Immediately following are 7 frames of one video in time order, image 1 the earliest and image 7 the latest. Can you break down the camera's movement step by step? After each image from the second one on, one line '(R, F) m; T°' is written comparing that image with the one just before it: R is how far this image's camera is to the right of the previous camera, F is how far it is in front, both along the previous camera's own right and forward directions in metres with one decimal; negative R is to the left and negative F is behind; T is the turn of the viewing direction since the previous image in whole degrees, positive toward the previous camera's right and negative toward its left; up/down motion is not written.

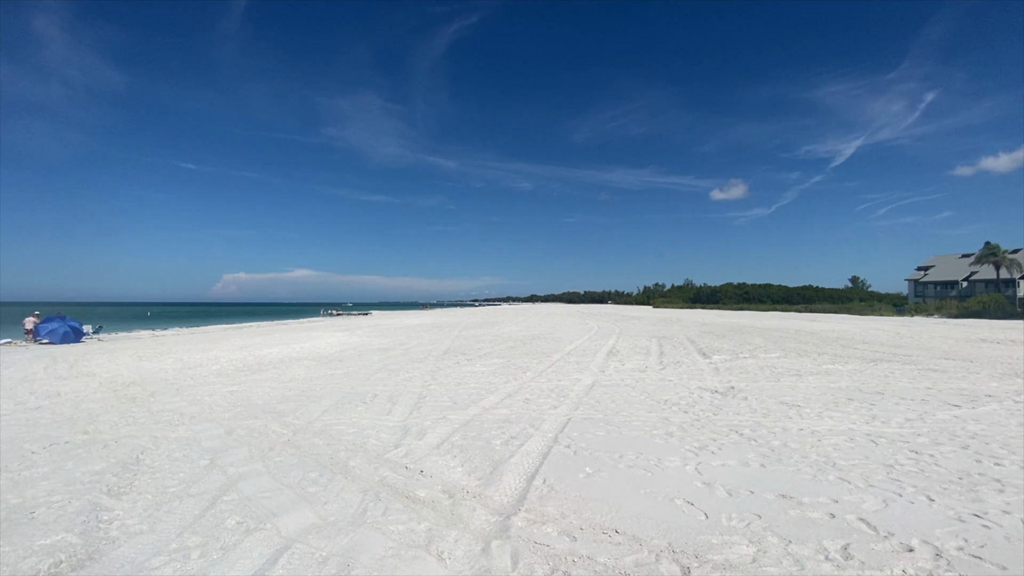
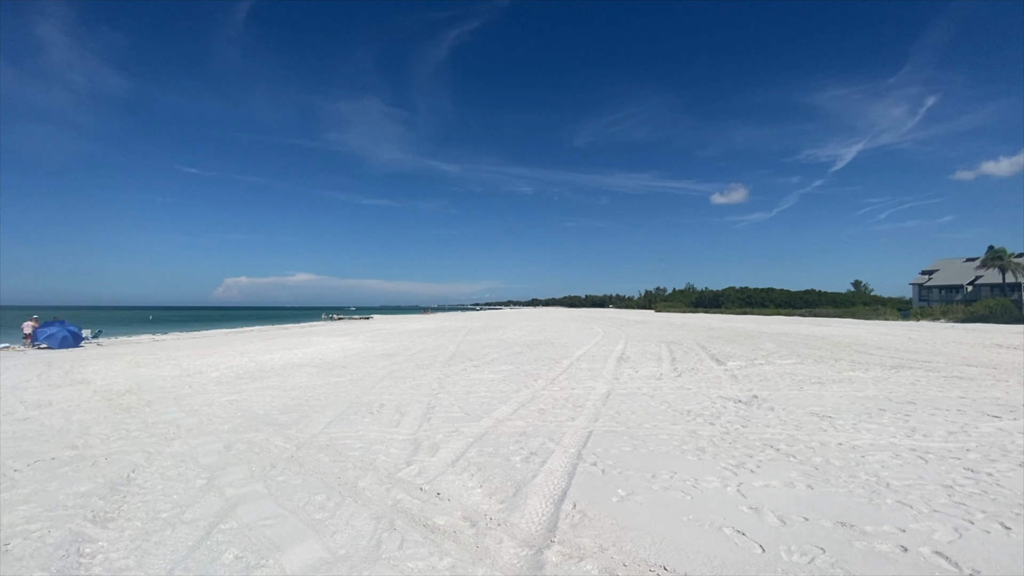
(-0.2, +0.4) m; 0°
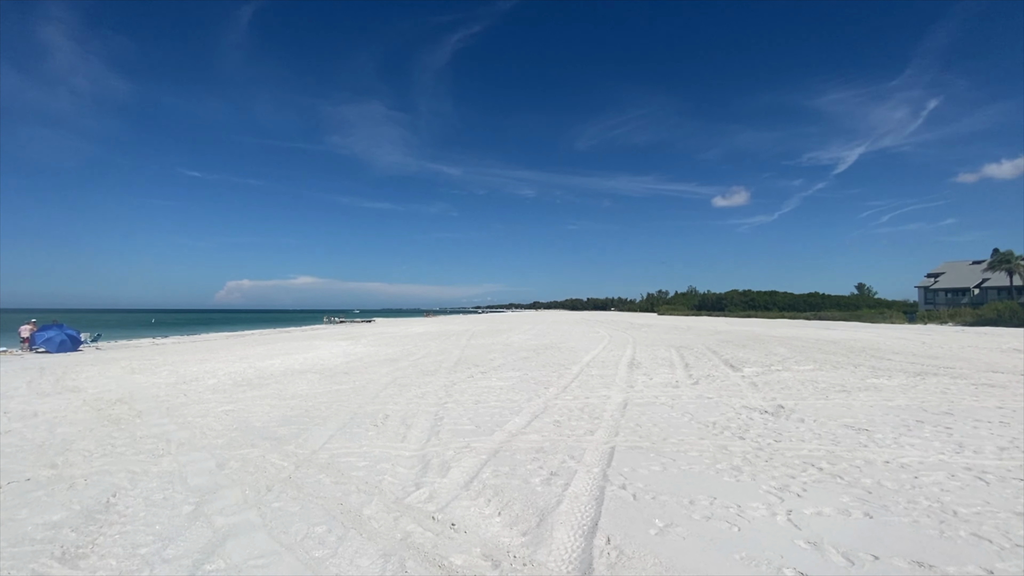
(-0.2, +0.5) m; 0°
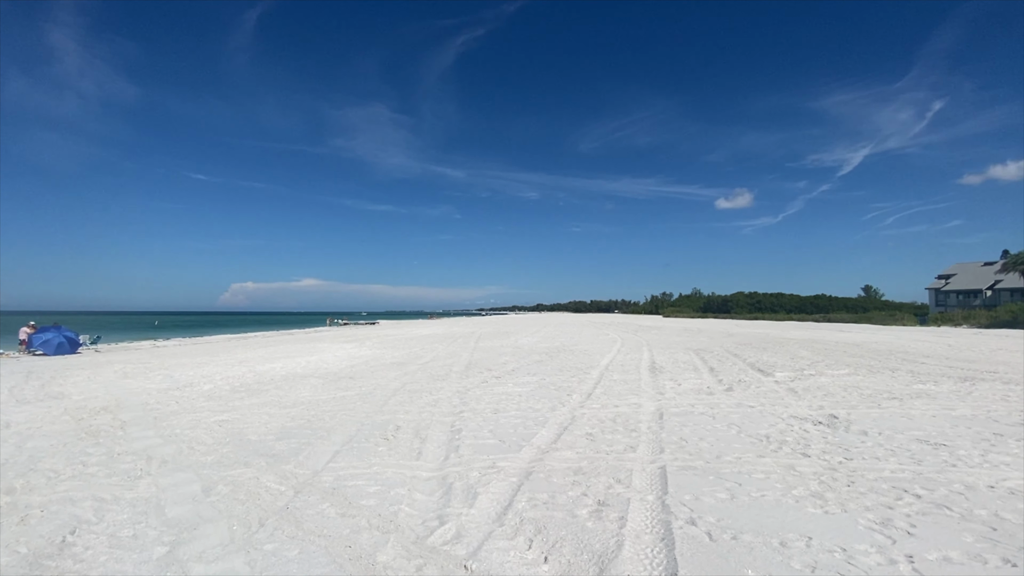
(-0.3, +0.9) m; 0°
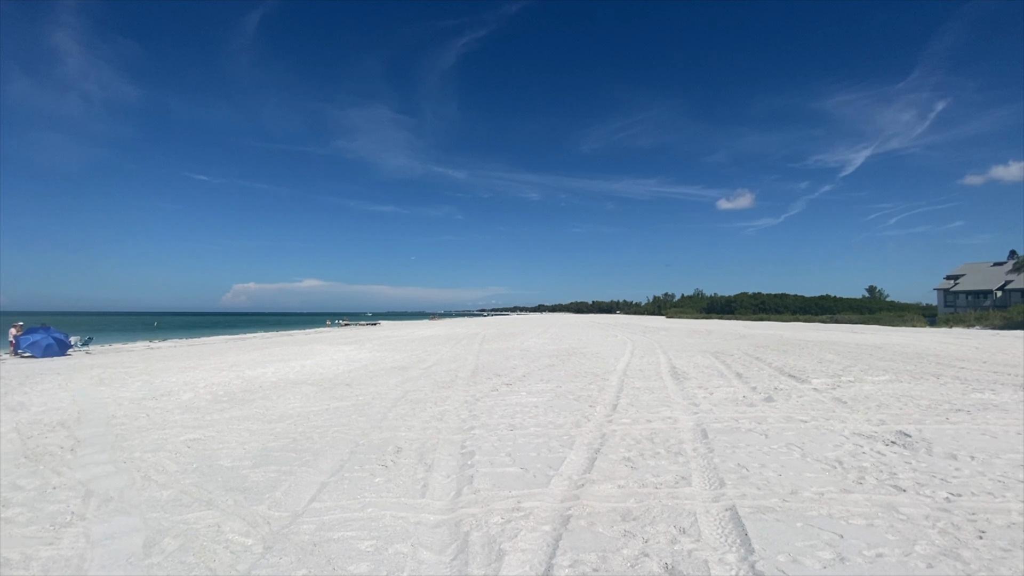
(-0.2, +1.1) m; 0°
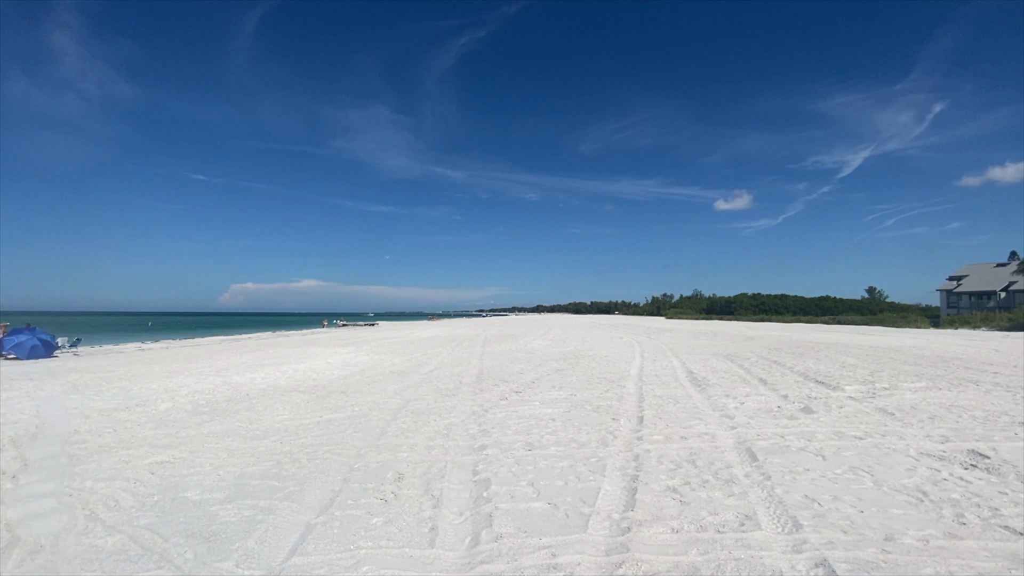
(-0.2, +0.9) m; 0°
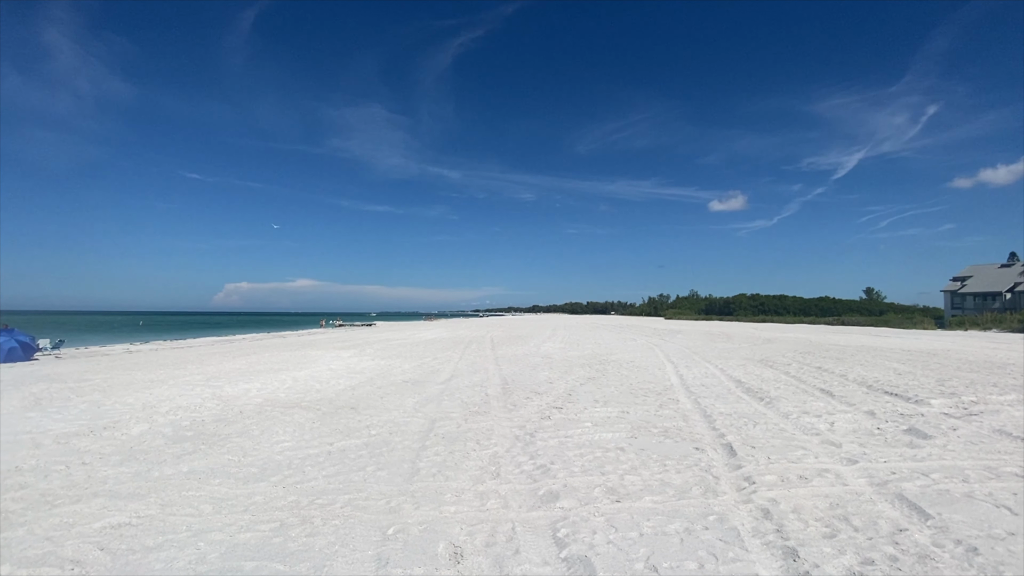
(-0.8, +1.5) m; 0°
